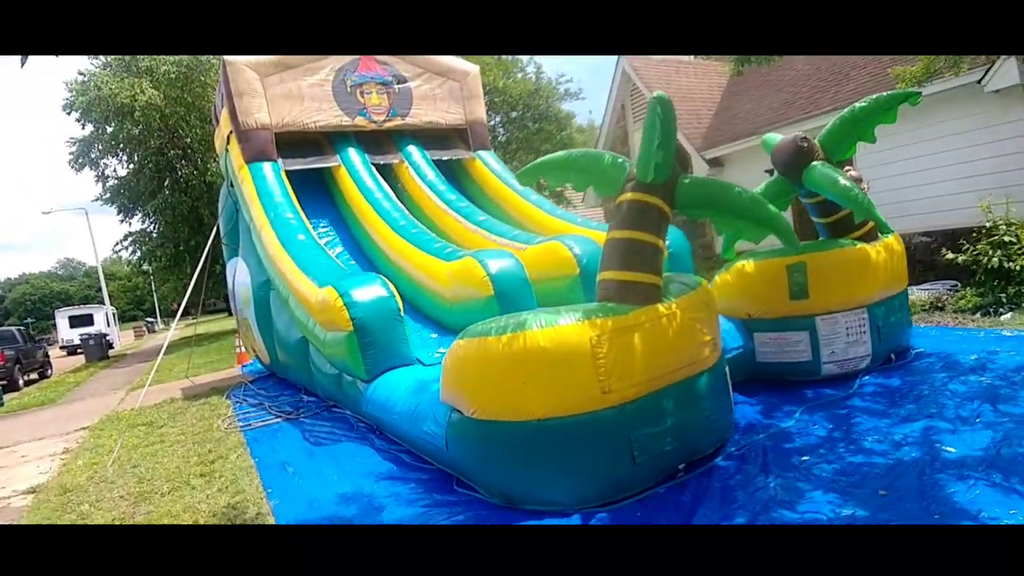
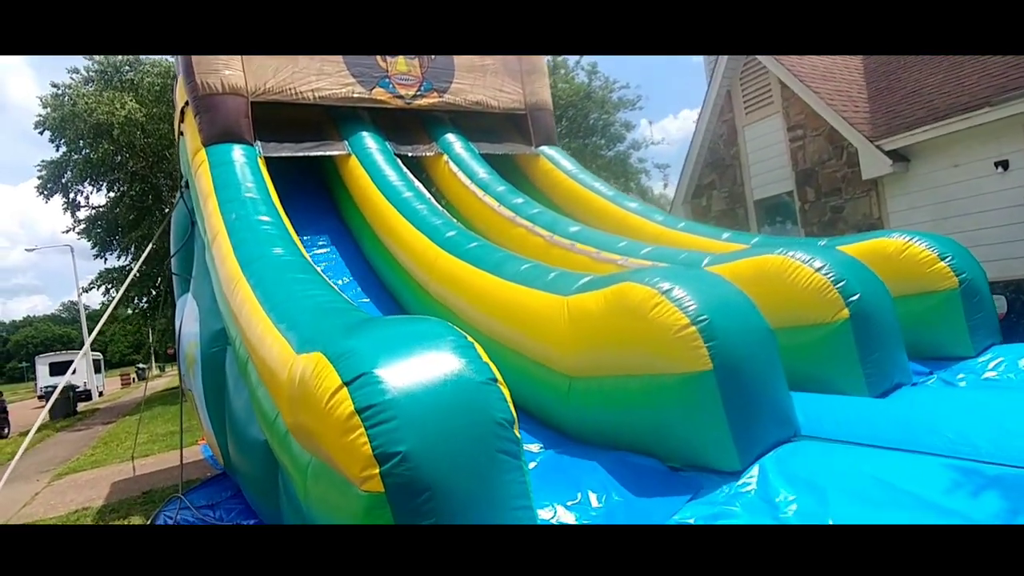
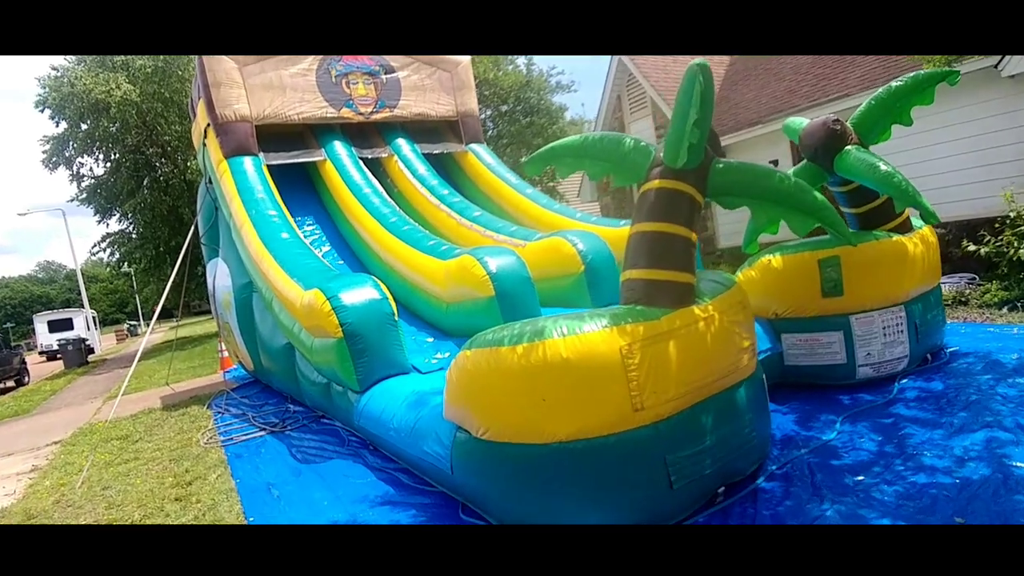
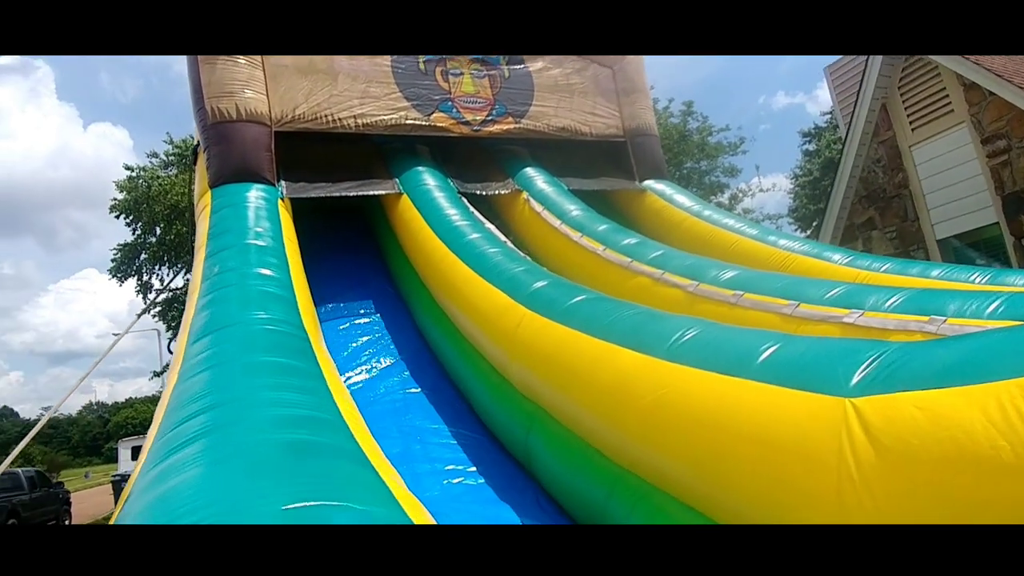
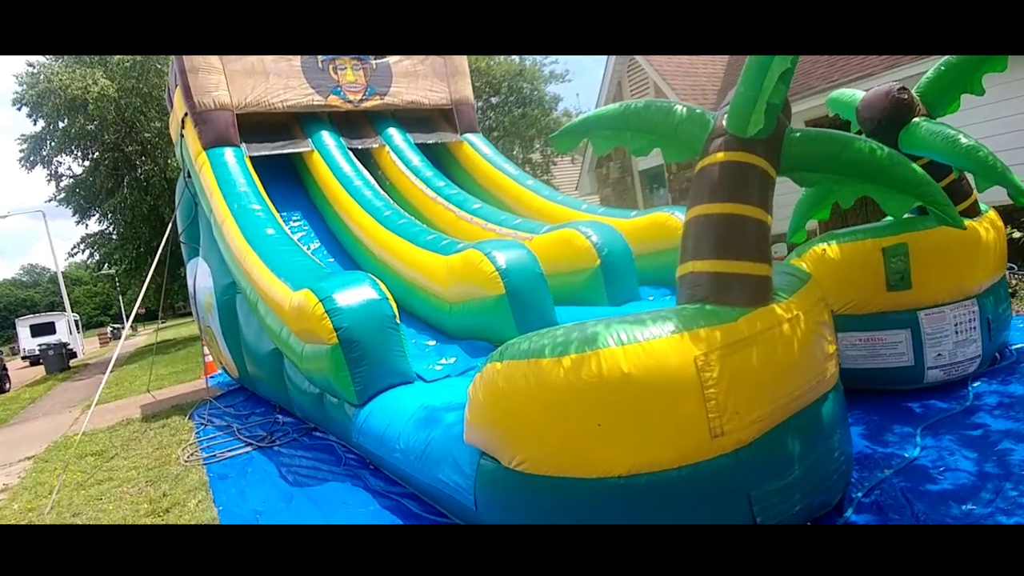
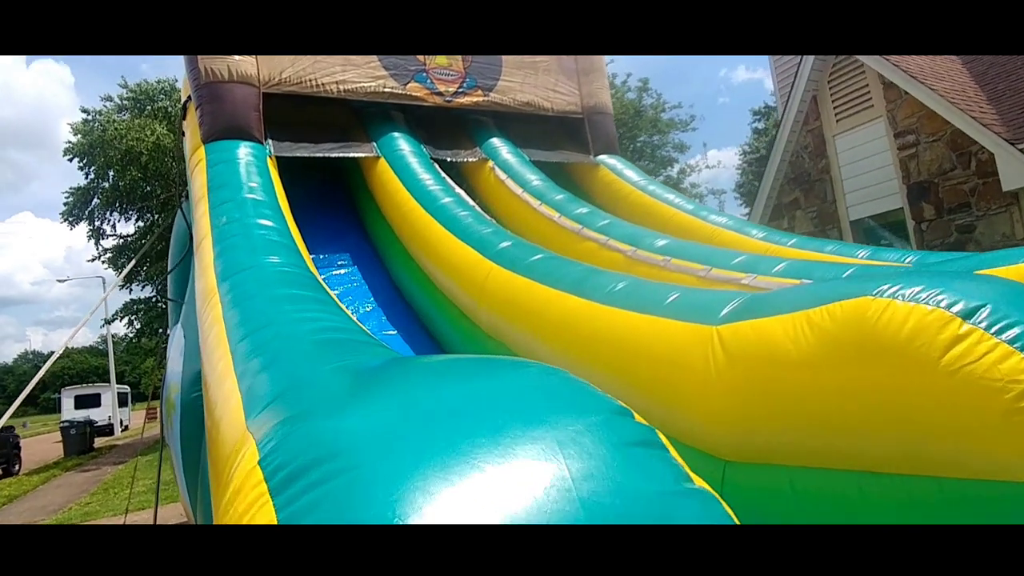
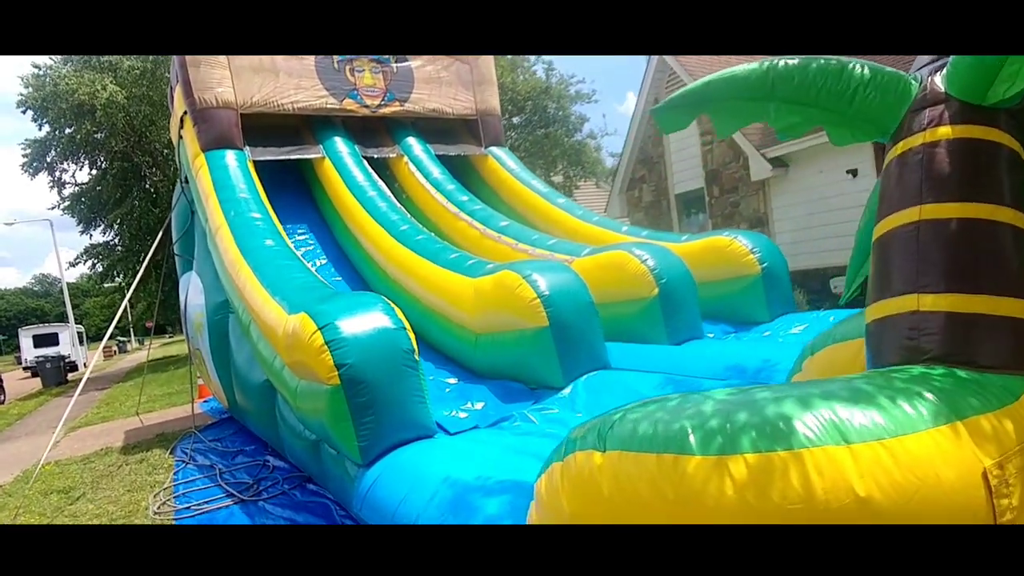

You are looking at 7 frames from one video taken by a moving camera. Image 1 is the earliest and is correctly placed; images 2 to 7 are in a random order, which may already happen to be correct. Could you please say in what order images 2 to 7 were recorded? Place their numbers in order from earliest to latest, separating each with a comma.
3, 5, 7, 2, 6, 4
